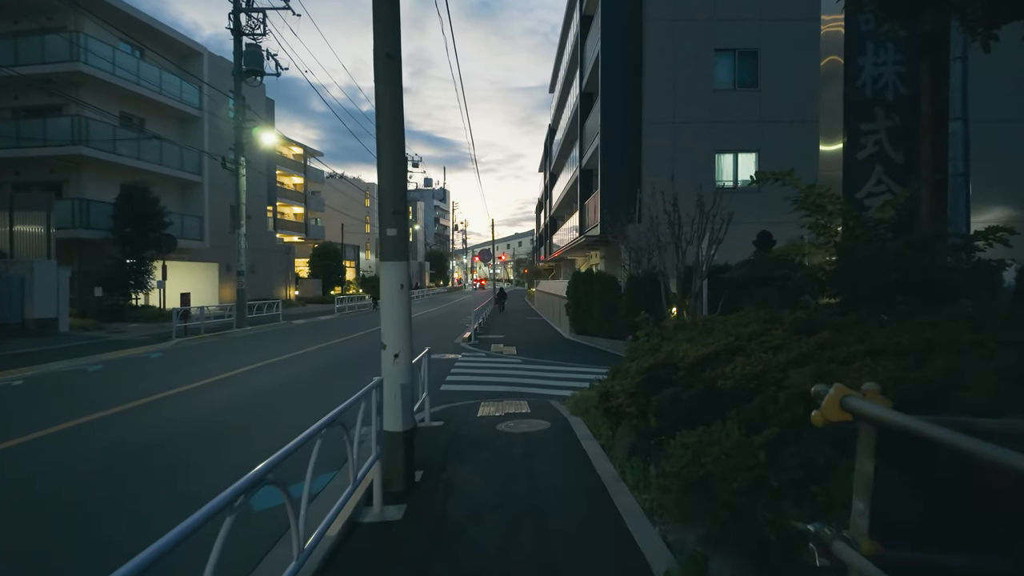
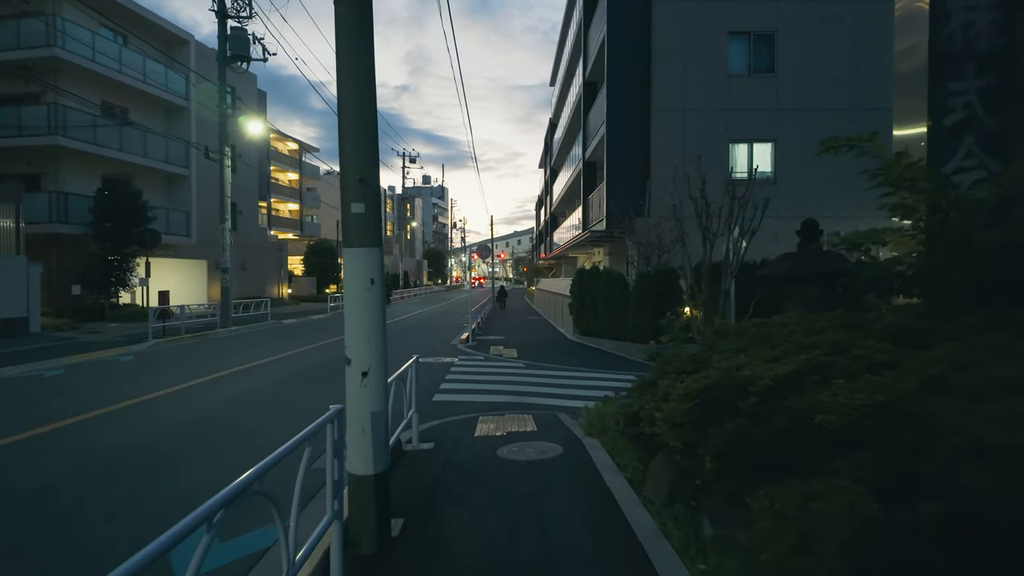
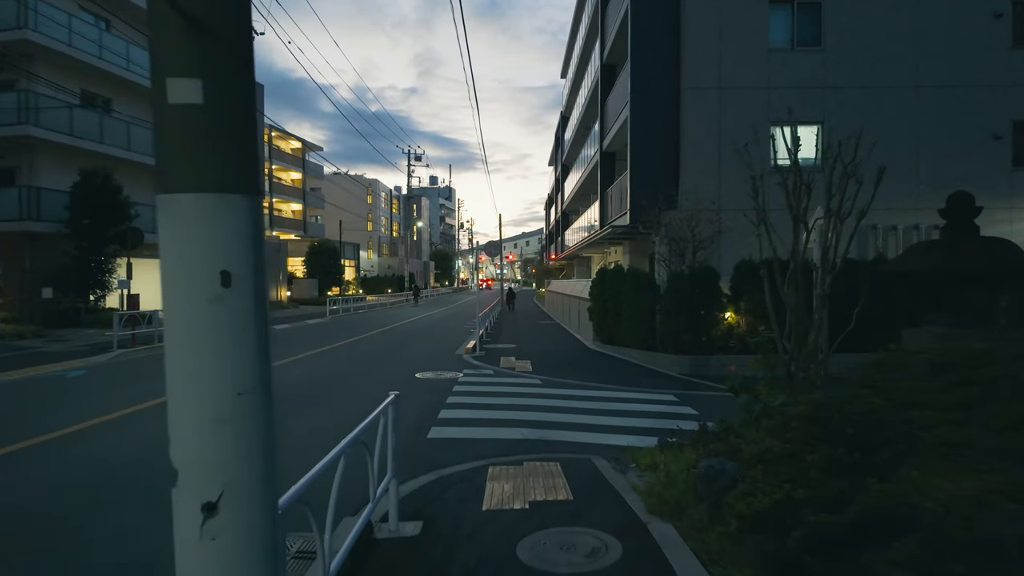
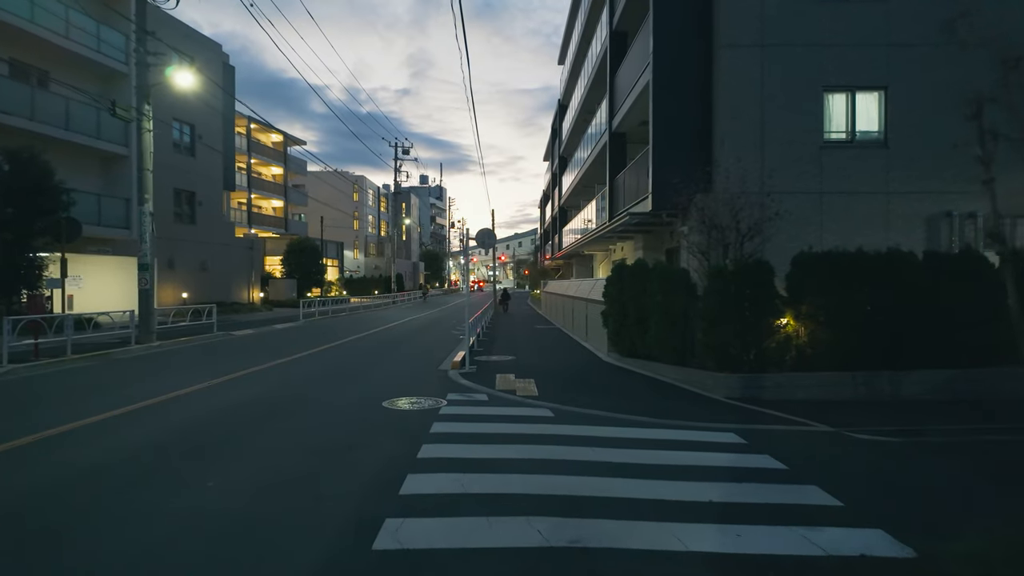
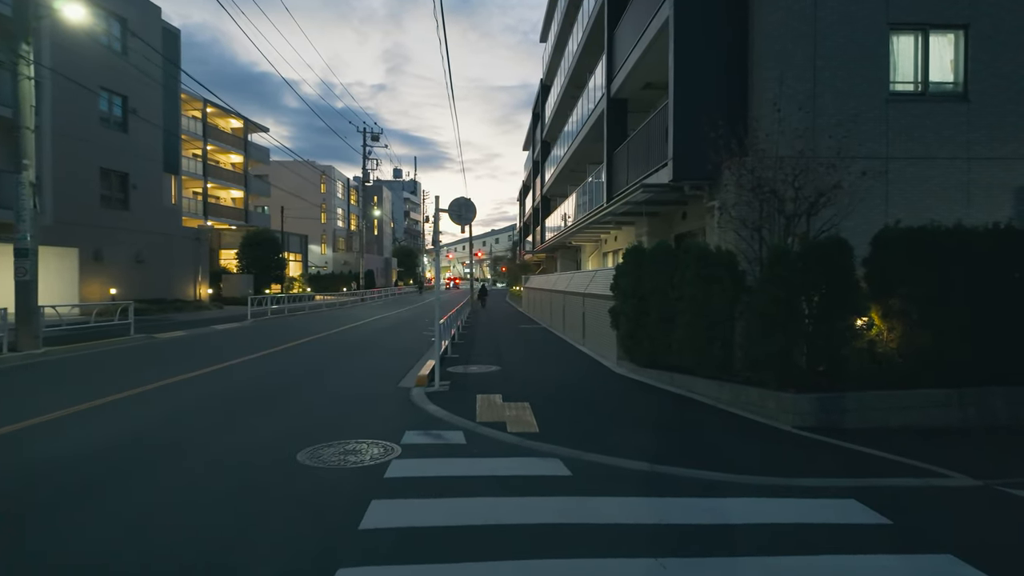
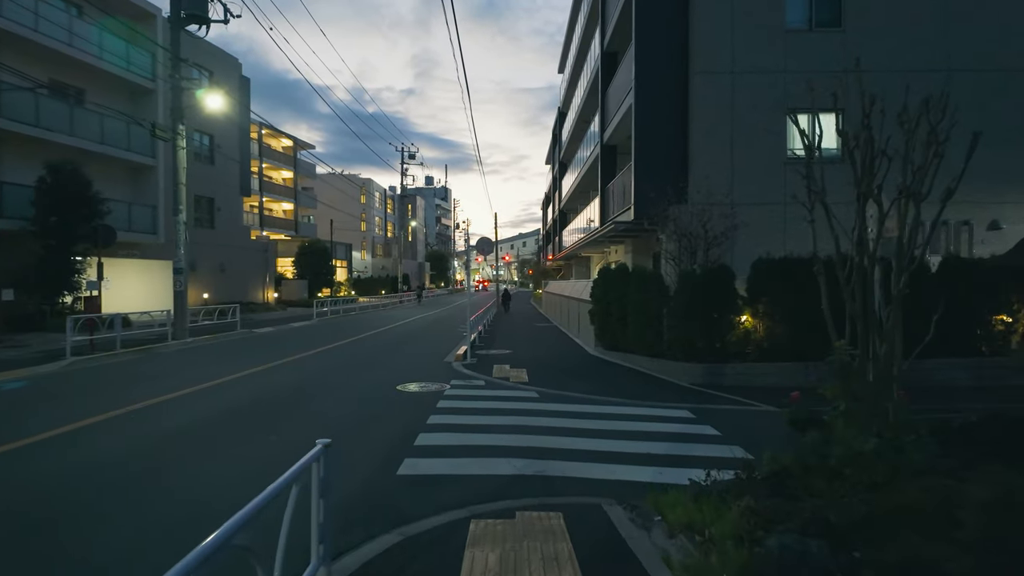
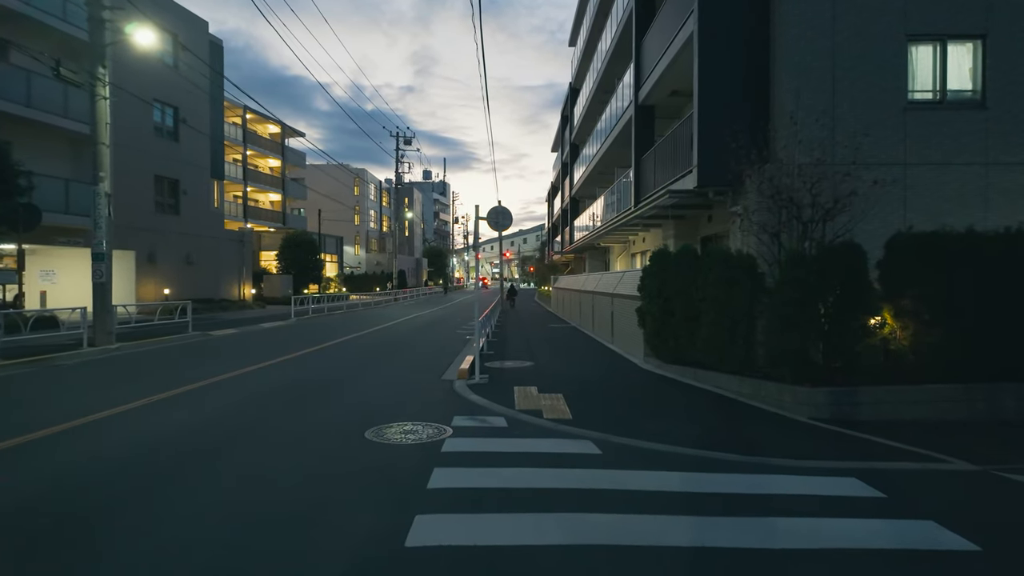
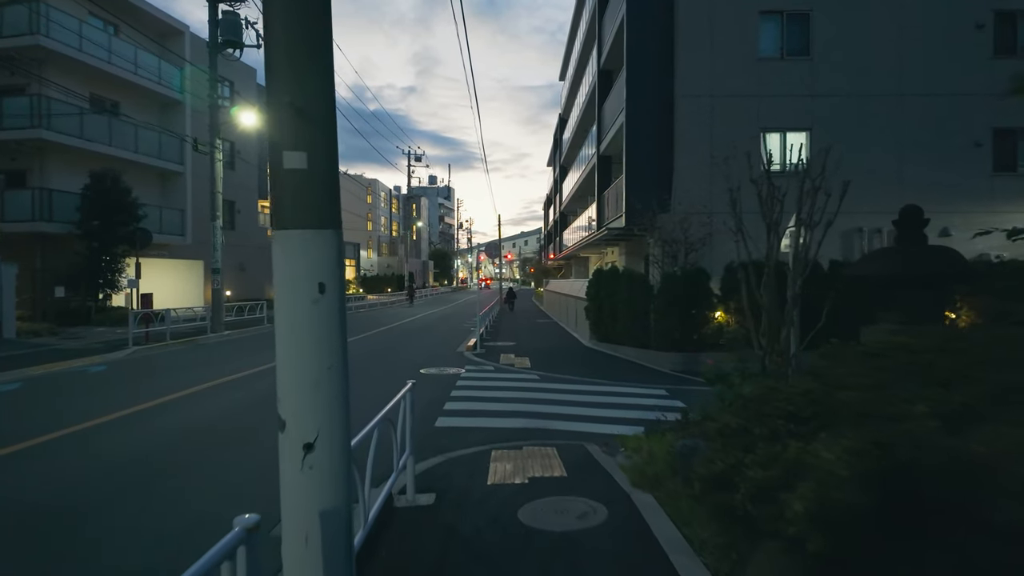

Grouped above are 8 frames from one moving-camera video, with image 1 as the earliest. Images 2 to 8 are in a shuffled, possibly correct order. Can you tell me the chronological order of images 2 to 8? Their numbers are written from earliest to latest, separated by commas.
2, 8, 3, 6, 4, 7, 5
